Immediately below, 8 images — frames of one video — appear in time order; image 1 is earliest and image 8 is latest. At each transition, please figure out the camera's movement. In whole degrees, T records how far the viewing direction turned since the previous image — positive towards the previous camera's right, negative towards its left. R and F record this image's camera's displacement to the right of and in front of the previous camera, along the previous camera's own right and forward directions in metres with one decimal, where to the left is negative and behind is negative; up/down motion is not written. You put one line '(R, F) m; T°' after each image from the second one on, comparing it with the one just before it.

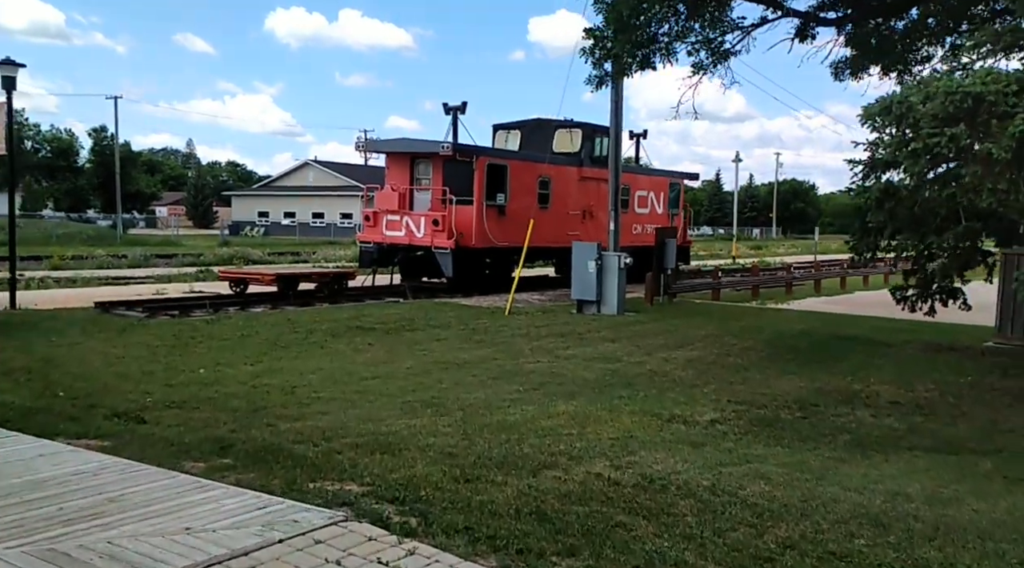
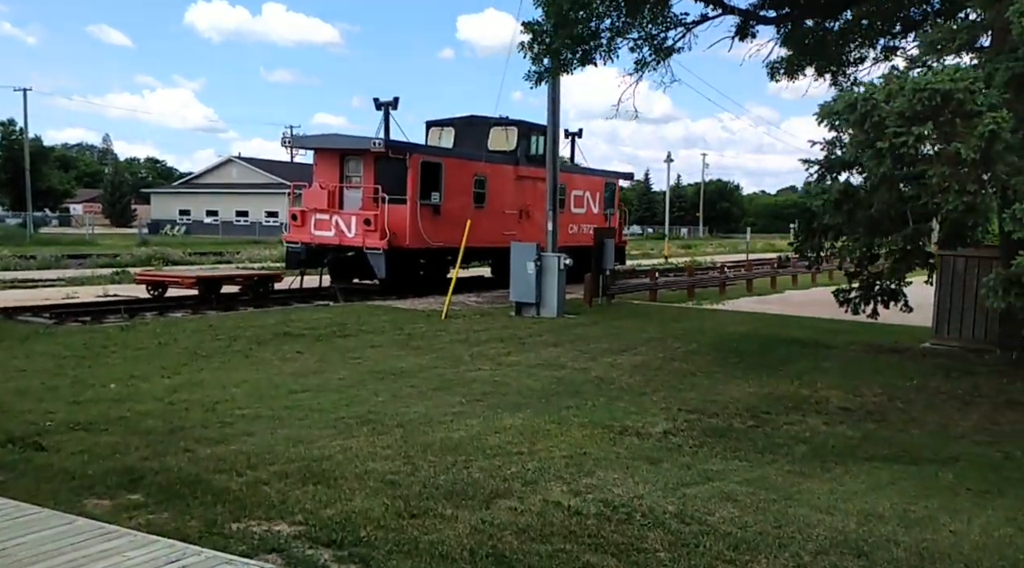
(-0.1, +0.4) m; +4°
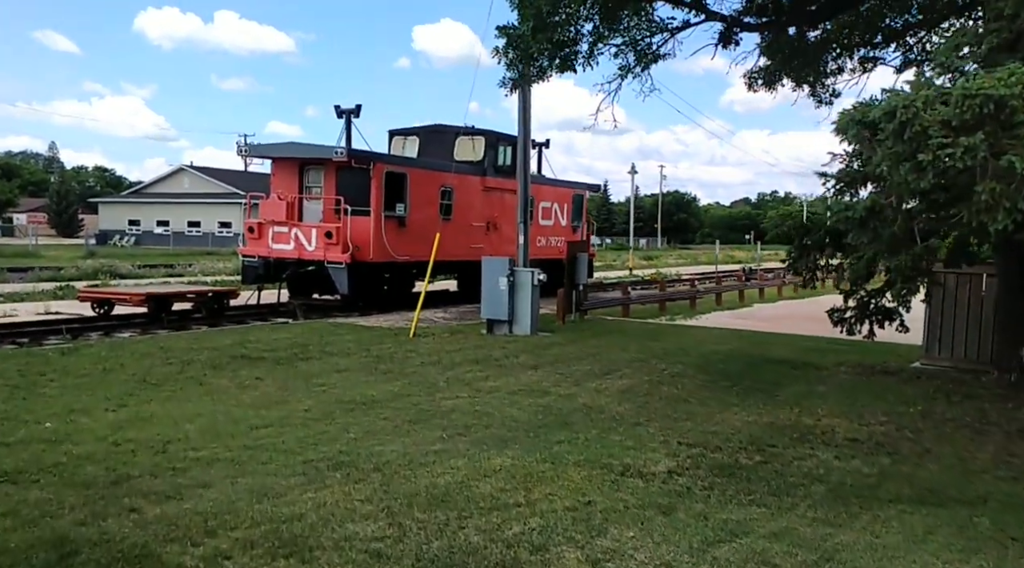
(-0.2, +0.6) m; +3°
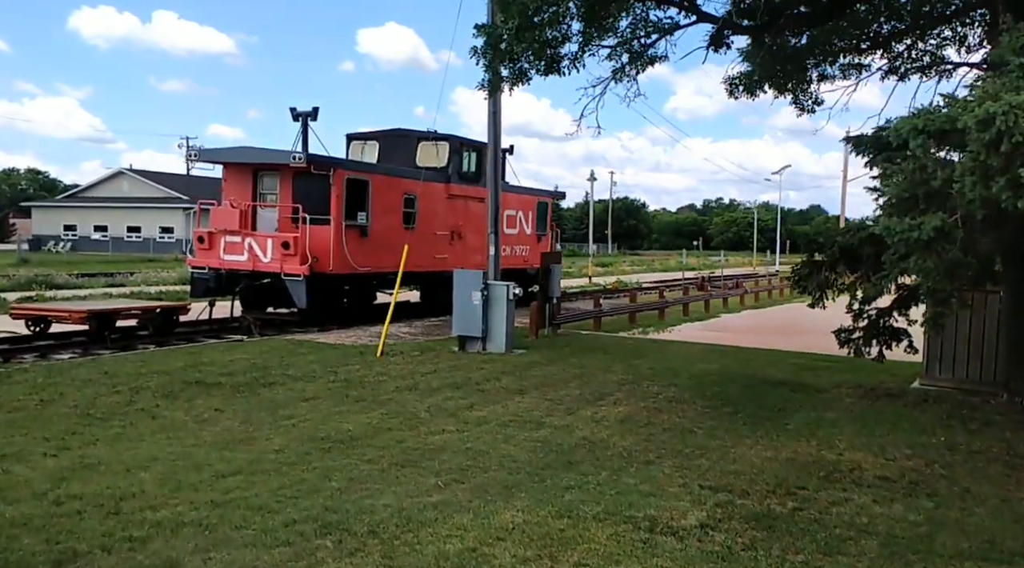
(-0.3, +0.7) m; +3°
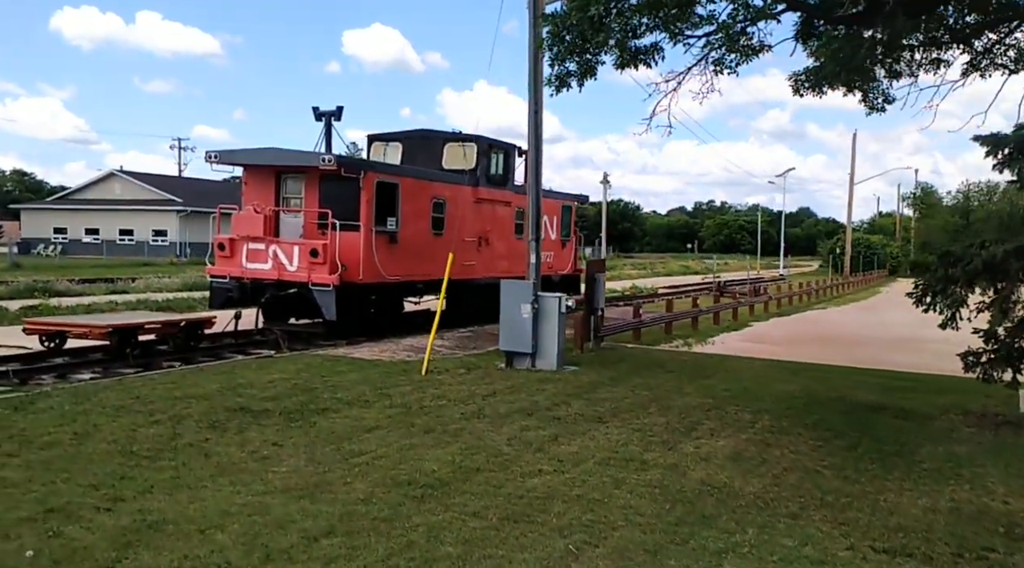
(-0.8, +0.9) m; +1°
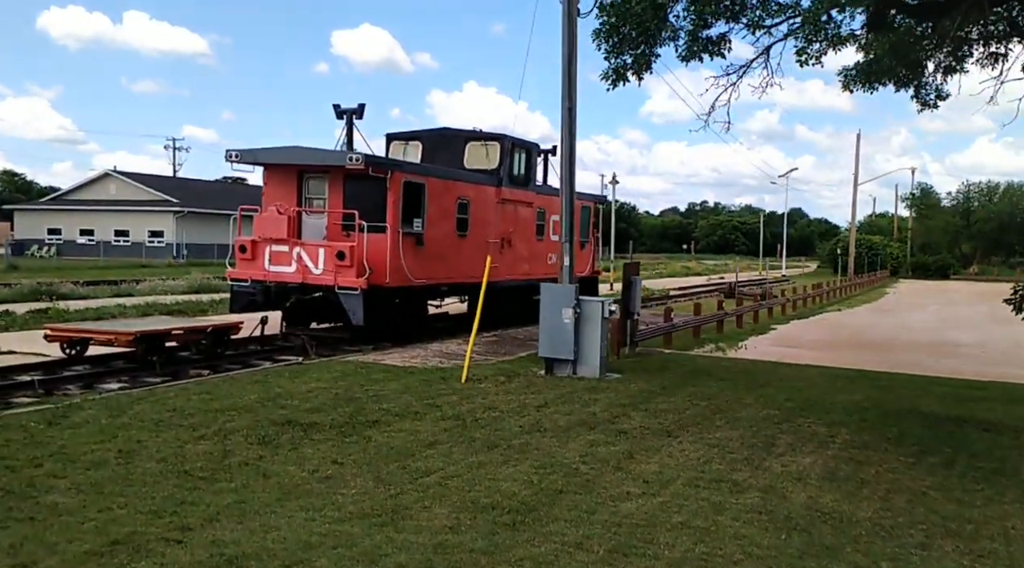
(-0.6, +0.5) m; 0°
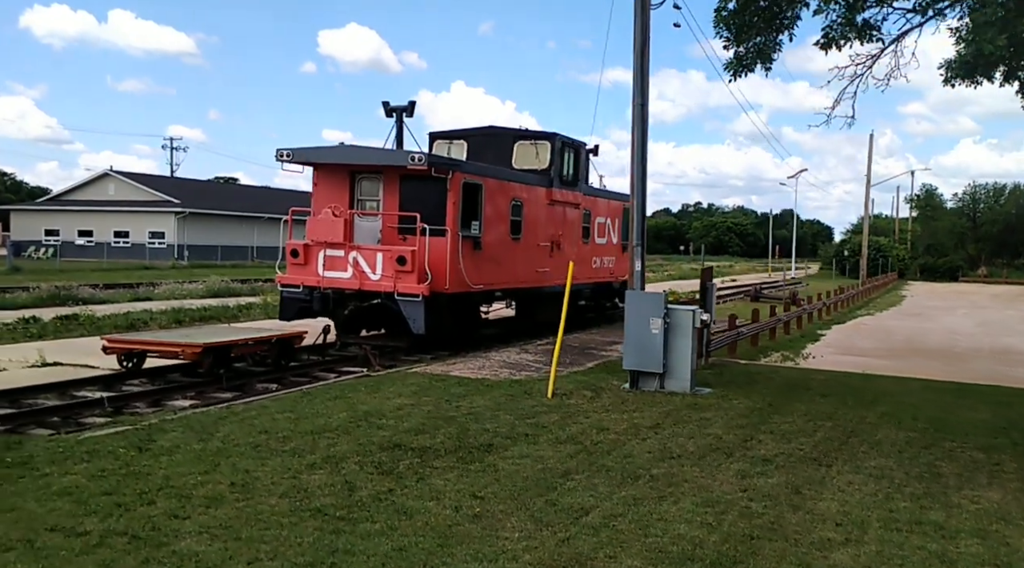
(-1.1, +0.7) m; +1°
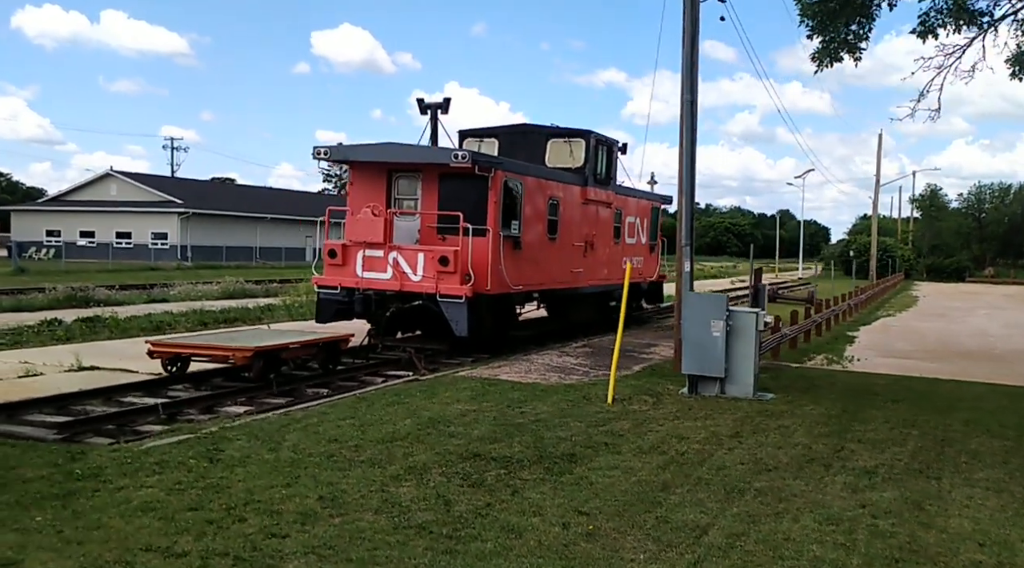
(-0.7, +0.4) m; 0°
